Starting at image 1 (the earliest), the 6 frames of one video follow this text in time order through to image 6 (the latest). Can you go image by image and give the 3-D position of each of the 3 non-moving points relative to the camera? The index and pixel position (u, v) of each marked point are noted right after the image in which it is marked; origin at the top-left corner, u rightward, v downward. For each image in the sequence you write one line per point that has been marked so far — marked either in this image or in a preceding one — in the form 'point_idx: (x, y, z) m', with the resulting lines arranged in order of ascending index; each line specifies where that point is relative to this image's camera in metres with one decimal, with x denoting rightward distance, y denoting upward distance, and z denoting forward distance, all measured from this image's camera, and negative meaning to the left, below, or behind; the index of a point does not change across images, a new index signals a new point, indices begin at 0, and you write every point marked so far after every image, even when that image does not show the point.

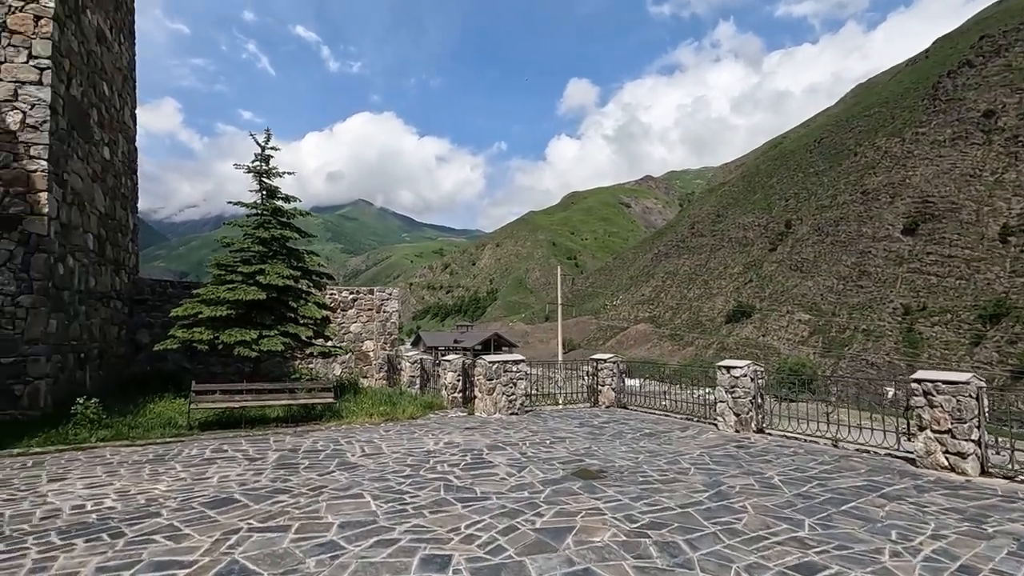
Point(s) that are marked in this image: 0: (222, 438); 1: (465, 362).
0: (-3.6, -1.8, +6.6) m
1: (-0.9, -1.3, +9.7) m
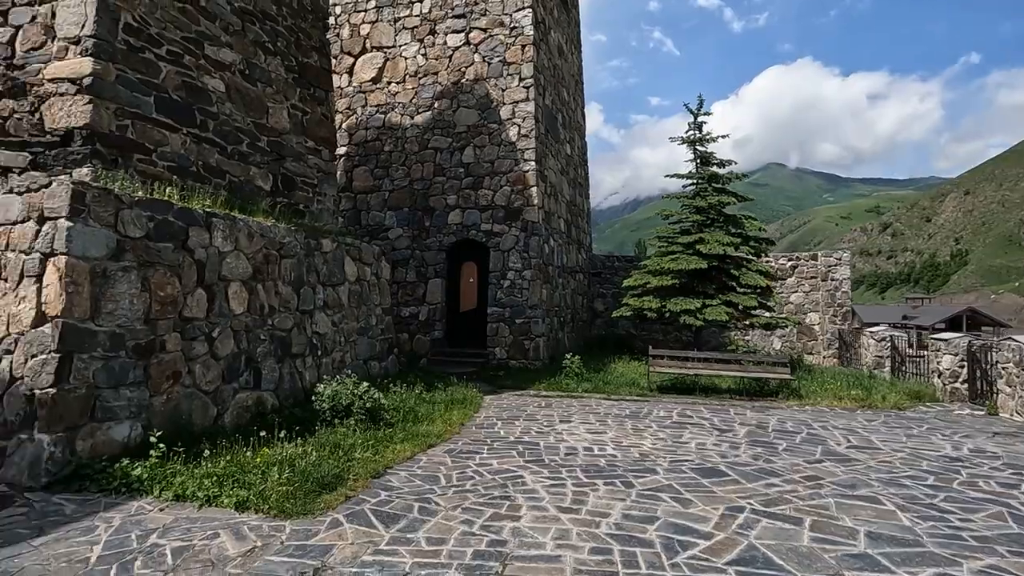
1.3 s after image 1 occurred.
0: (+2.1, -1.4, +6.7) m
1: (+6.2, -0.7, +7.2) m
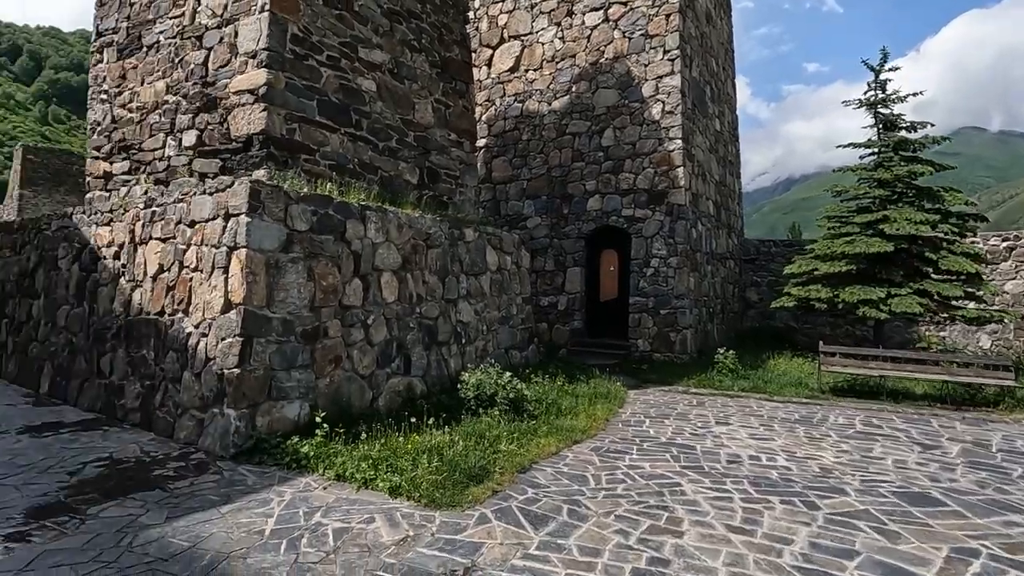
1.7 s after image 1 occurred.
0: (+3.8, -1.3, +5.7) m
1: (+7.9, -0.6, +5.2) m
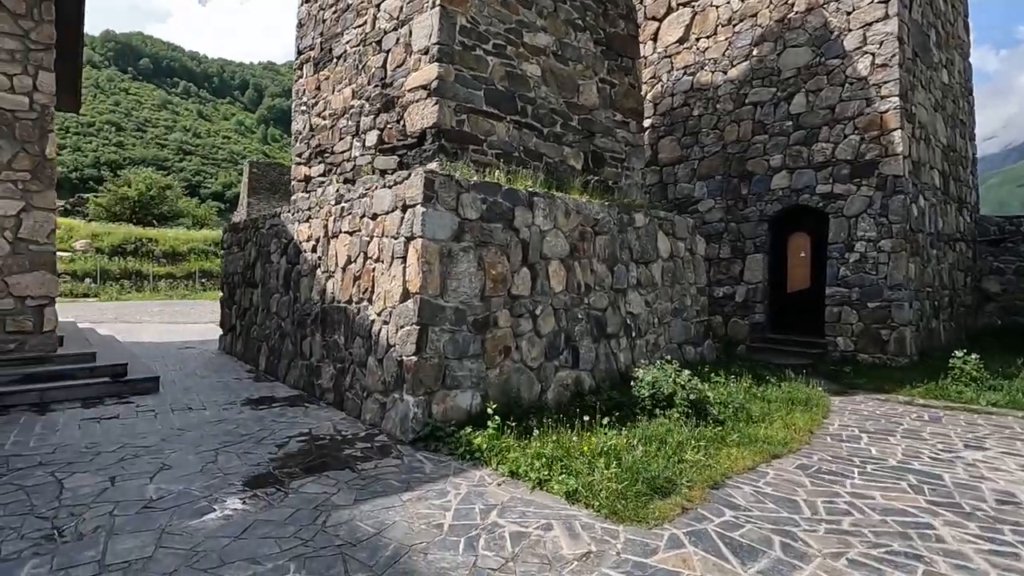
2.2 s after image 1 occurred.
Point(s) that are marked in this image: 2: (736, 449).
0: (+5.3, -1.2, +4.1) m
1: (+9.1, -0.5, +2.4) m
2: (+1.5, -1.1, +3.7) m
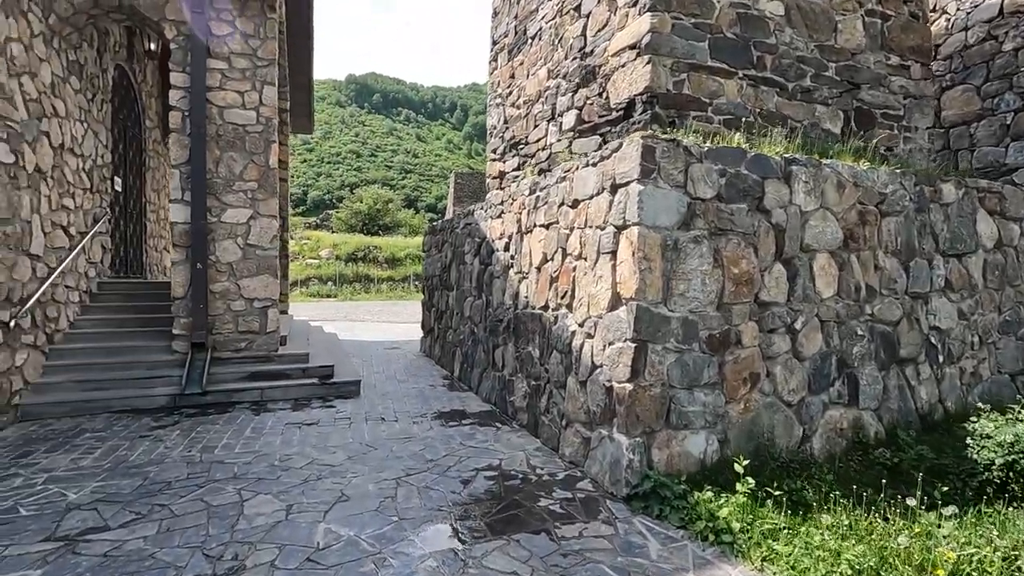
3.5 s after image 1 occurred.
0: (+6.4, -1.2, +1.0) m
1: (+9.4, -0.5, -1.8) m
2: (+2.7, -1.1, +1.9) m
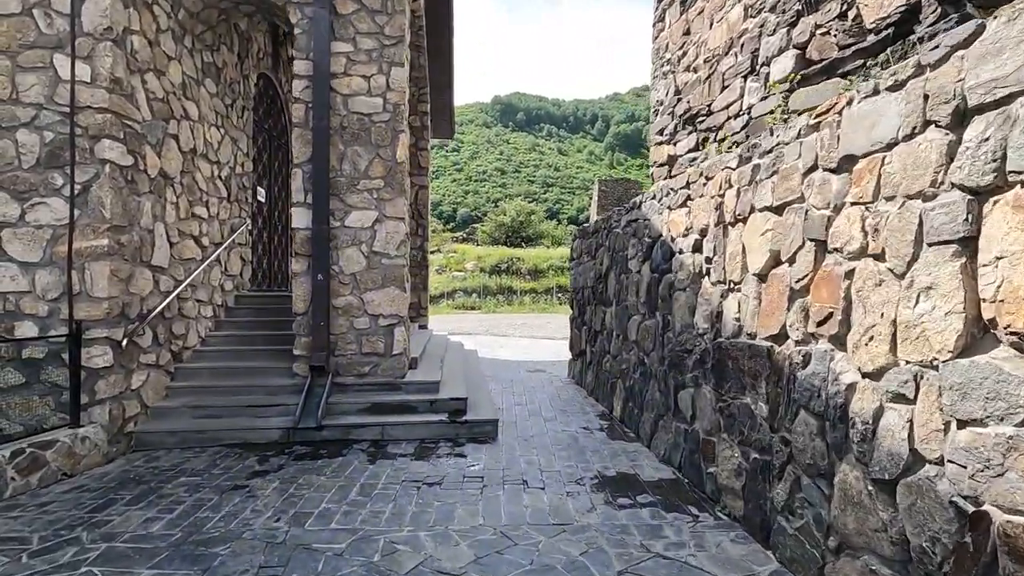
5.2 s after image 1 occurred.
0: (+6.4, -1.2, -2.0) m
1: (+8.5, -0.4, -5.5) m
2: (+3.0, -1.1, -0.1) m
